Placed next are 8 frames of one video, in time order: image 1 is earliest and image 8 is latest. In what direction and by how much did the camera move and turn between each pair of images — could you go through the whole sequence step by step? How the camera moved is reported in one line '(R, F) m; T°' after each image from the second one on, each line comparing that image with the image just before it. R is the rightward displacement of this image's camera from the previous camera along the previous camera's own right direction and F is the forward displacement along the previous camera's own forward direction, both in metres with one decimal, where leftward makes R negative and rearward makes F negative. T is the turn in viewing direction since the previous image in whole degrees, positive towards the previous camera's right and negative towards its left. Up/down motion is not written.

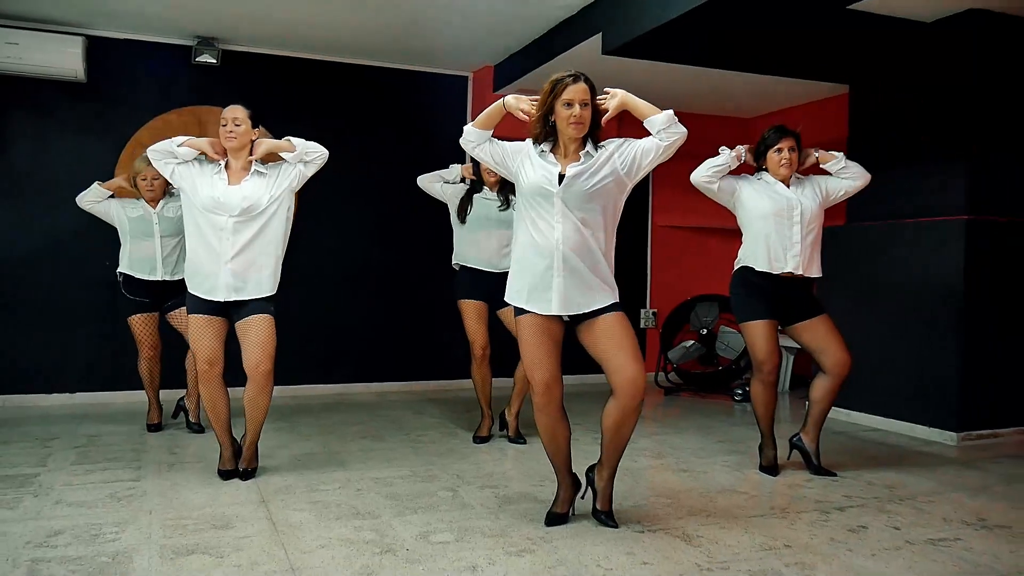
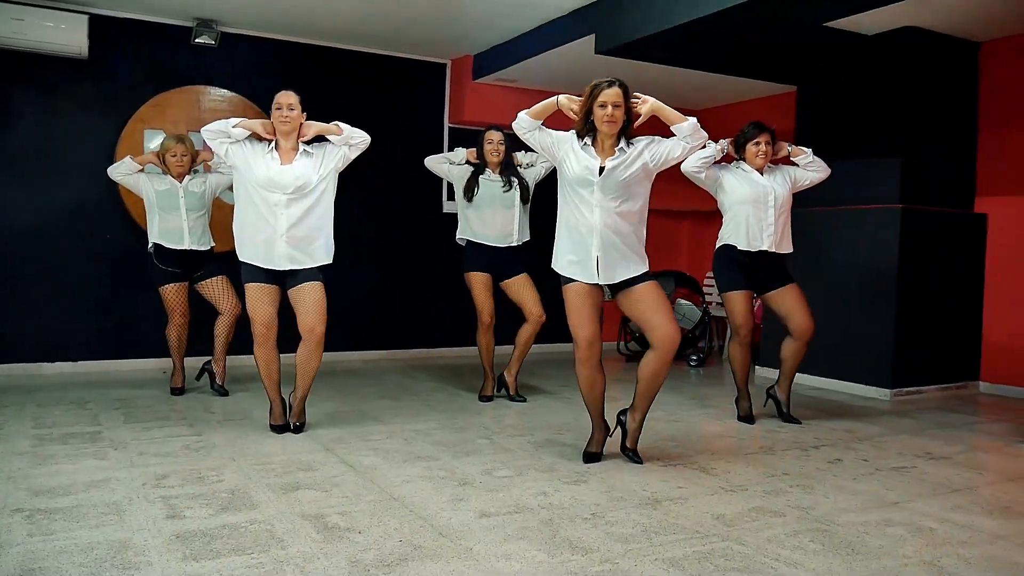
(-0.5, -0.4) m; +6°
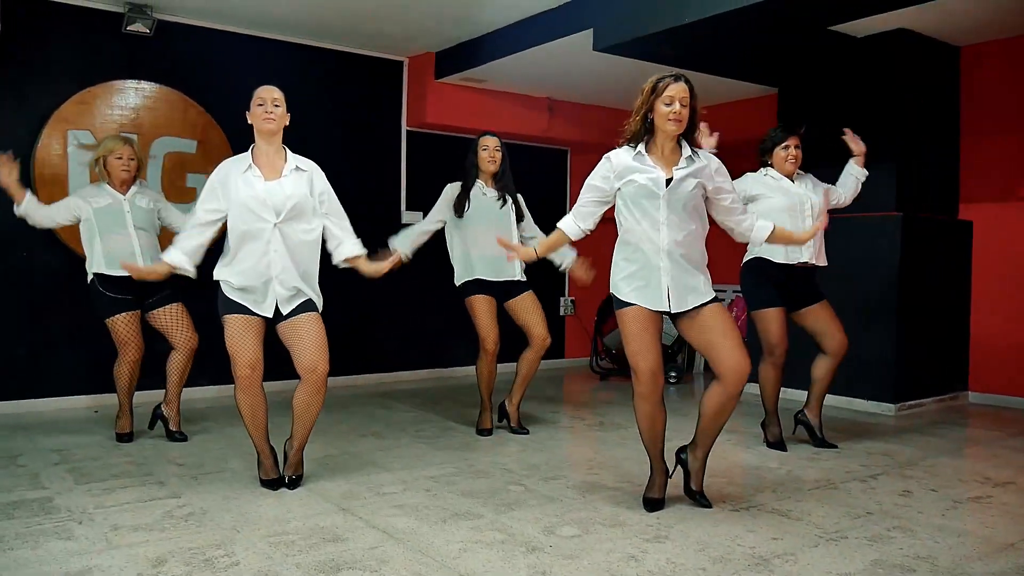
(-0.5, +0.5) m; +7°
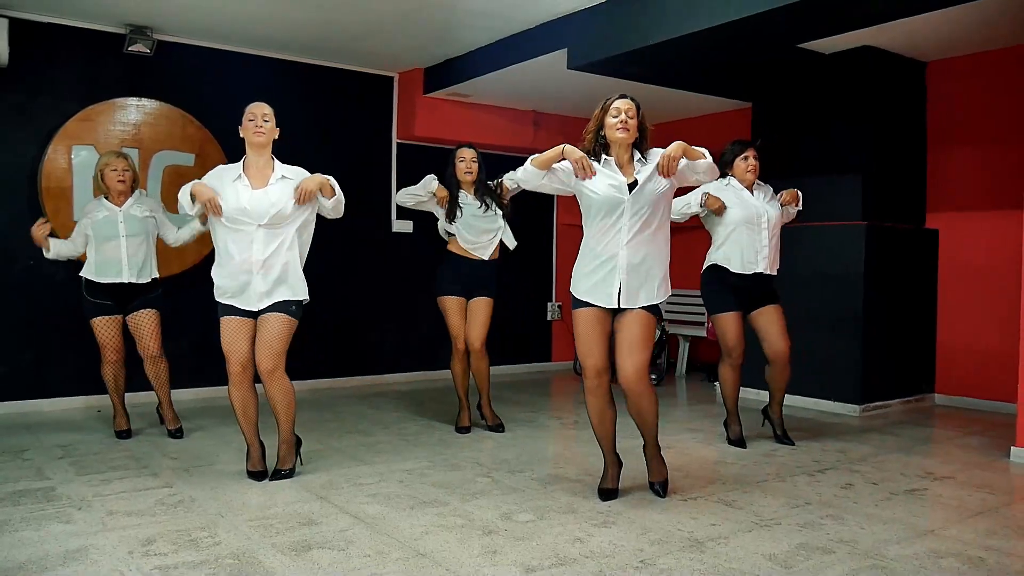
(+0.2, -0.2) m; -1°
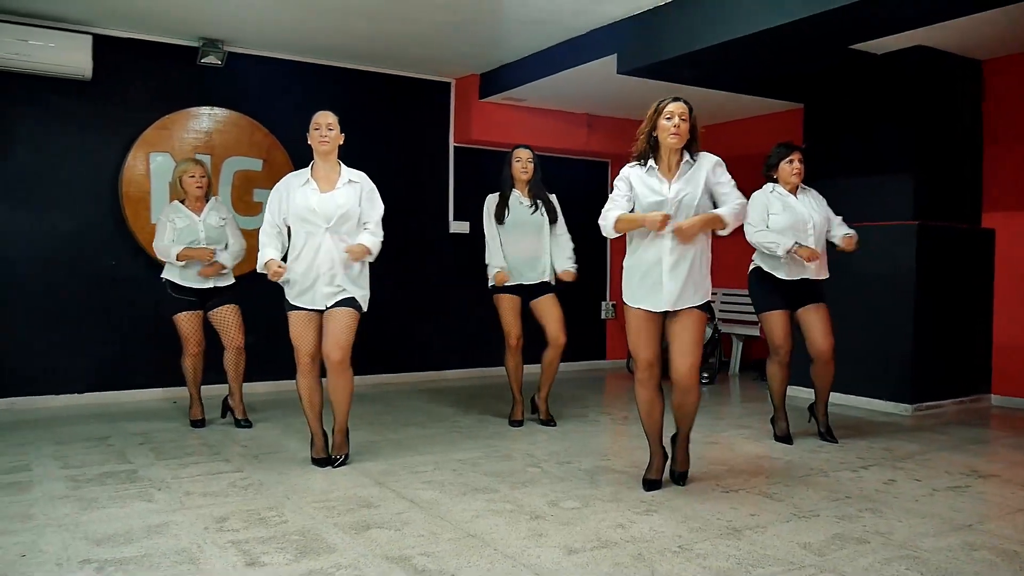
(0.0, -0.2) m; -4°
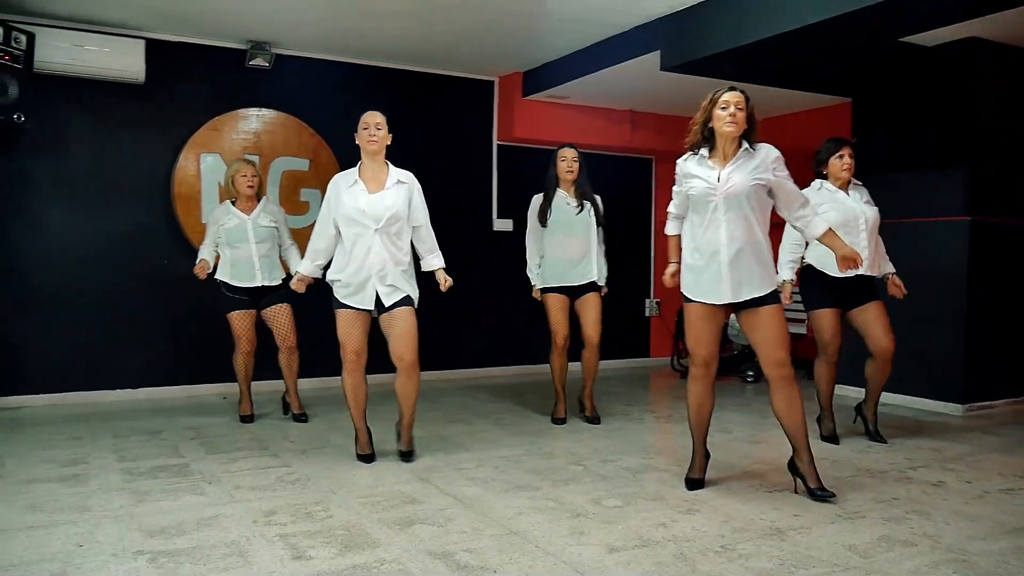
(0.0, 0.0) m; -3°
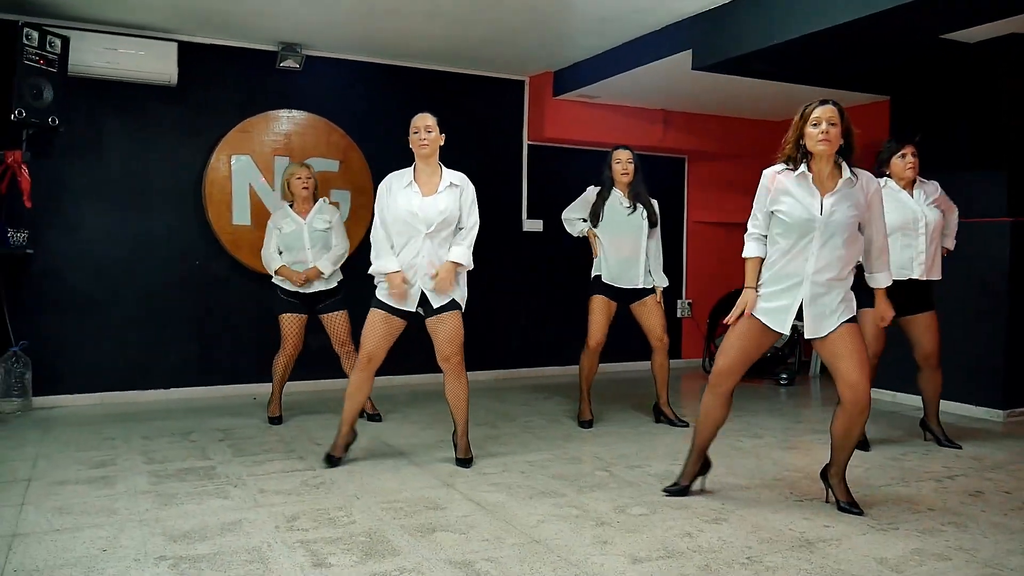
(0.0, 0.0) m; -2°
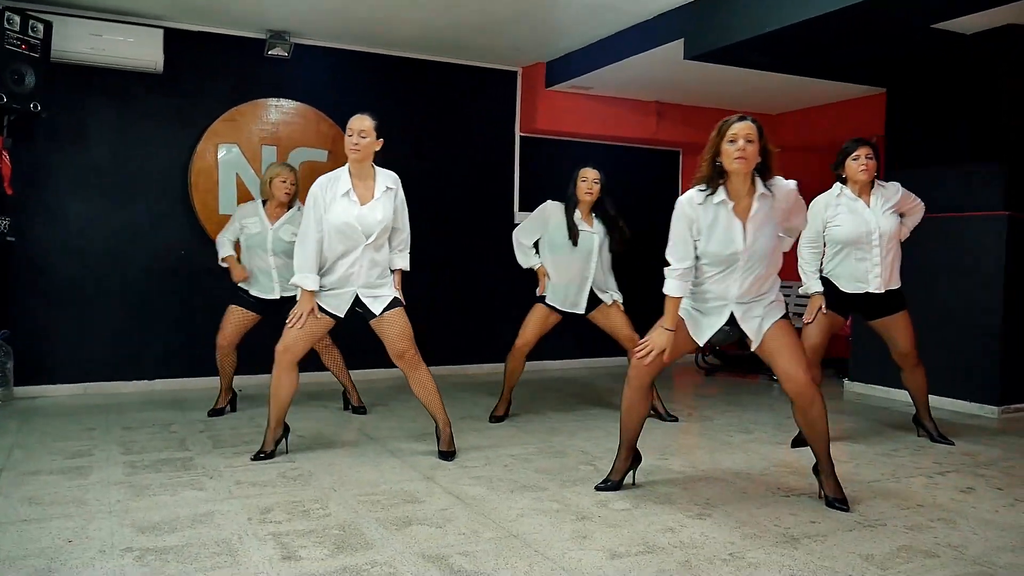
(+0.1, +0.1) m; 0°
